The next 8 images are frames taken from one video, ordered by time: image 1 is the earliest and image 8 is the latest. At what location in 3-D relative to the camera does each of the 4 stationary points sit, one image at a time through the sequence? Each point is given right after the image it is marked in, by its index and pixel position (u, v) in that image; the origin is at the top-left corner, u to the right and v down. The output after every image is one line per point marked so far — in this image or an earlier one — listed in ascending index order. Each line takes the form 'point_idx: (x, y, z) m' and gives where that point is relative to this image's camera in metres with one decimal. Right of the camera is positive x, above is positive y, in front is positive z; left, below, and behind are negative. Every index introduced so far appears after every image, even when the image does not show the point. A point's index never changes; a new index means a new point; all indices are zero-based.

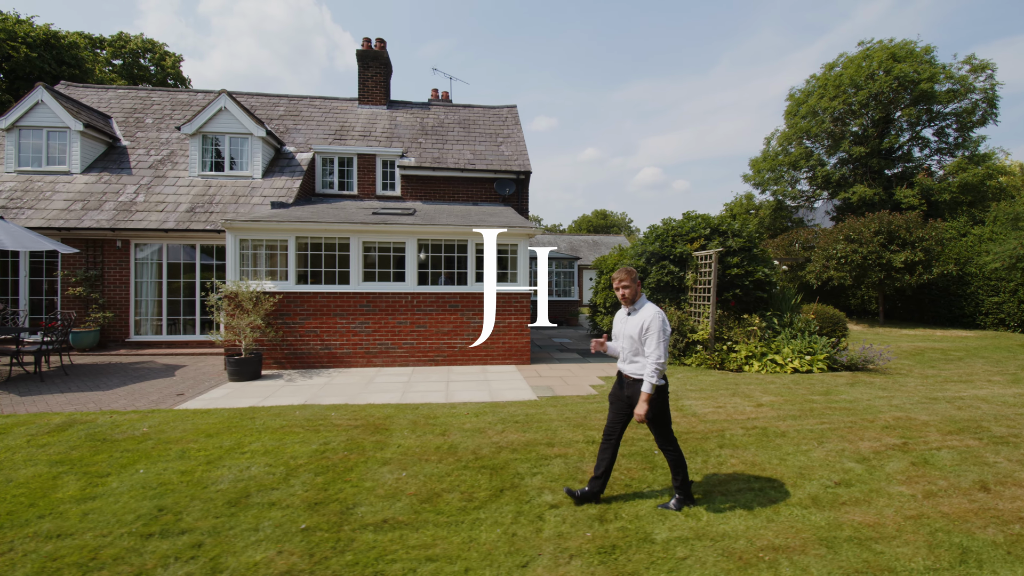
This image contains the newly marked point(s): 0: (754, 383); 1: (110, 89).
0: (+3.8, -1.5, +7.5) m
1: (-12.0, +6.0, +14.5) m
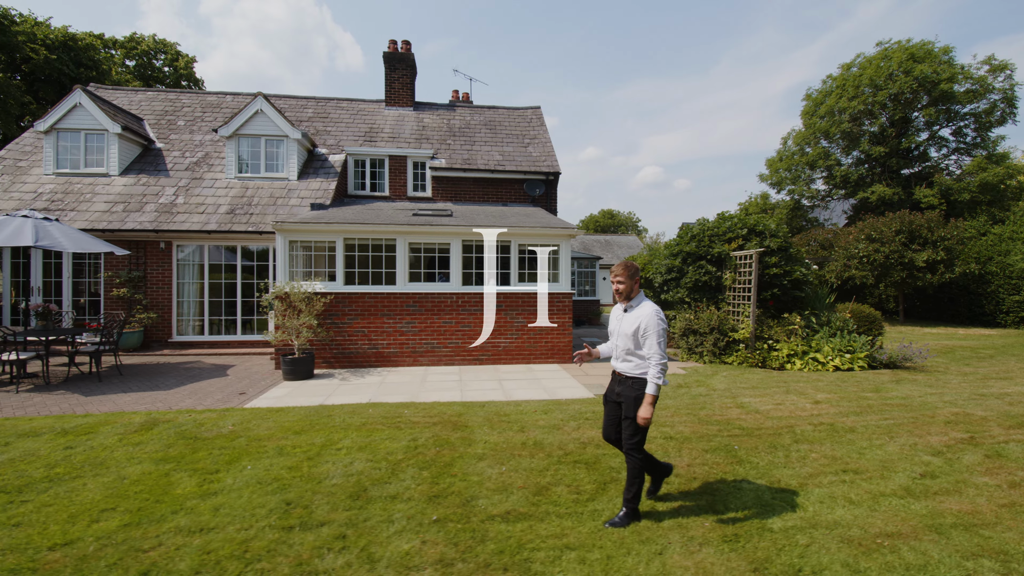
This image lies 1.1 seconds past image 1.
0: (+4.6, -1.5, +7.6) m
1: (-11.2, +5.9, +14.6) m
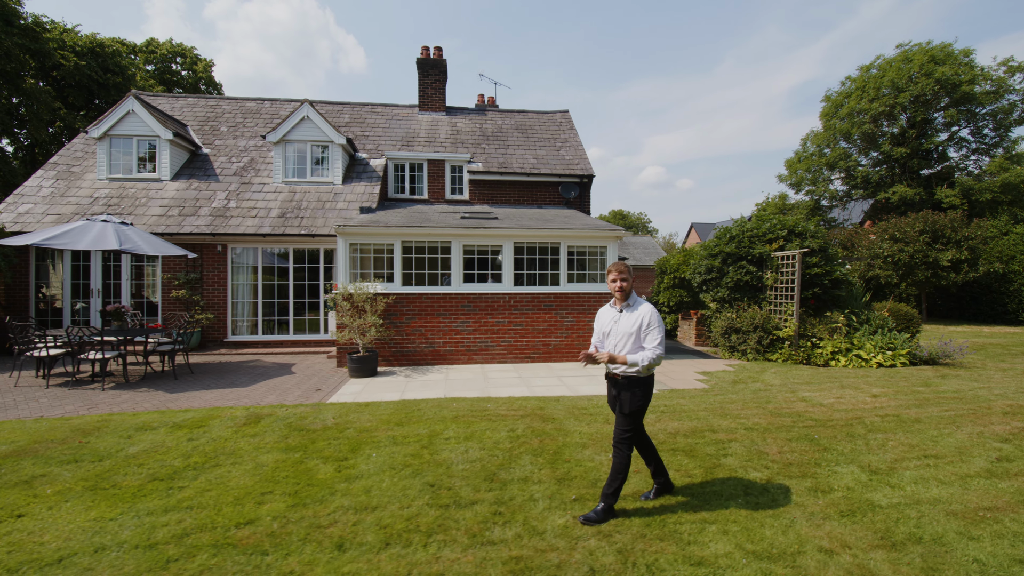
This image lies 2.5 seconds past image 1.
0: (+5.6, -1.4, +7.9) m
1: (-10.2, +5.9, +15.0) m
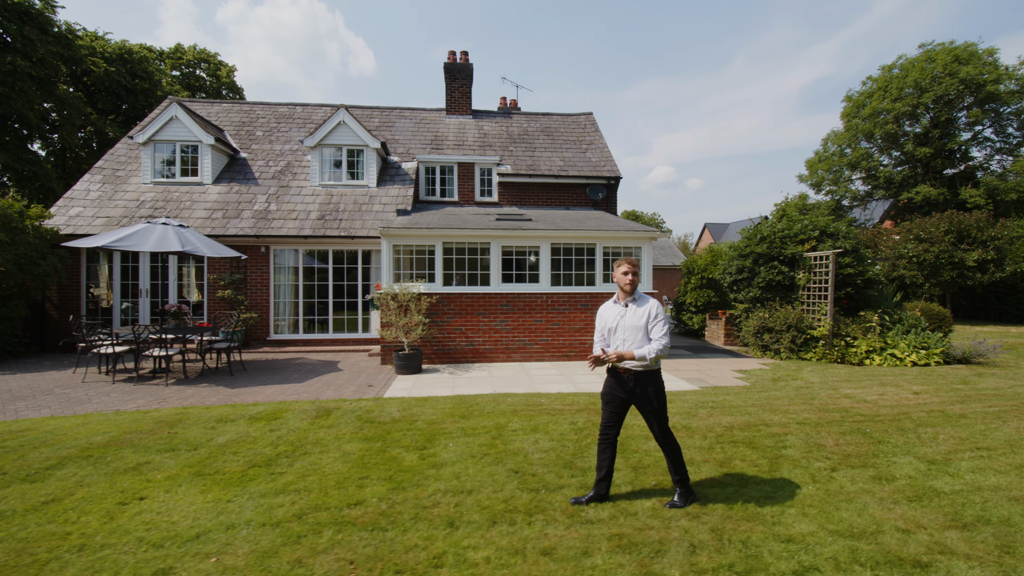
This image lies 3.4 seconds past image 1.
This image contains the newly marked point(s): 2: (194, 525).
0: (+6.3, -1.4, +8.1) m
1: (-9.3, +5.9, +15.4) m
2: (-2.2, -1.6, +3.4) m
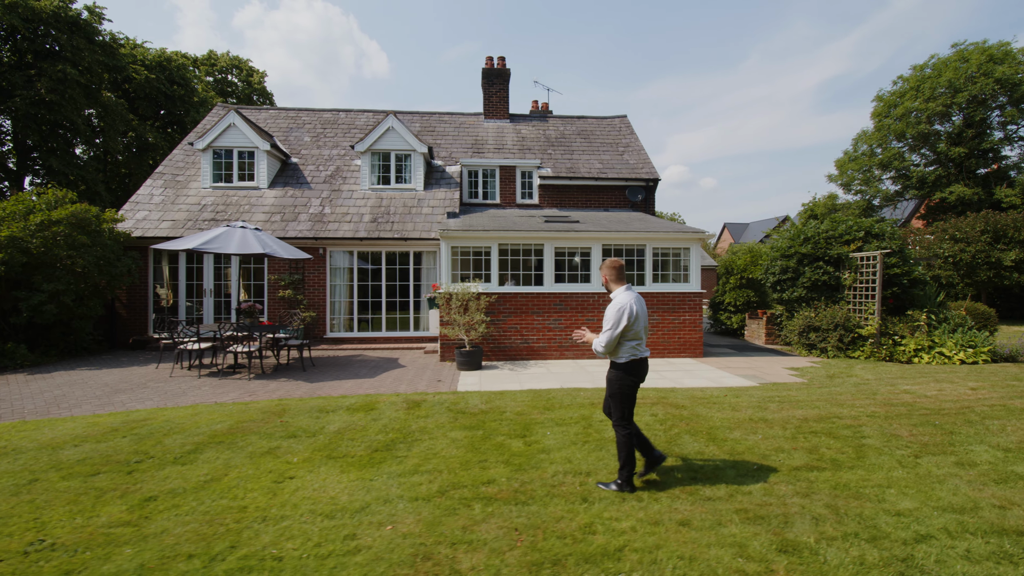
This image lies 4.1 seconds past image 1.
0: (+7.4, -1.4, +8.3) m
1: (-8.1, +5.8, +16.0) m
2: (-1.2, -1.6, +3.8) m
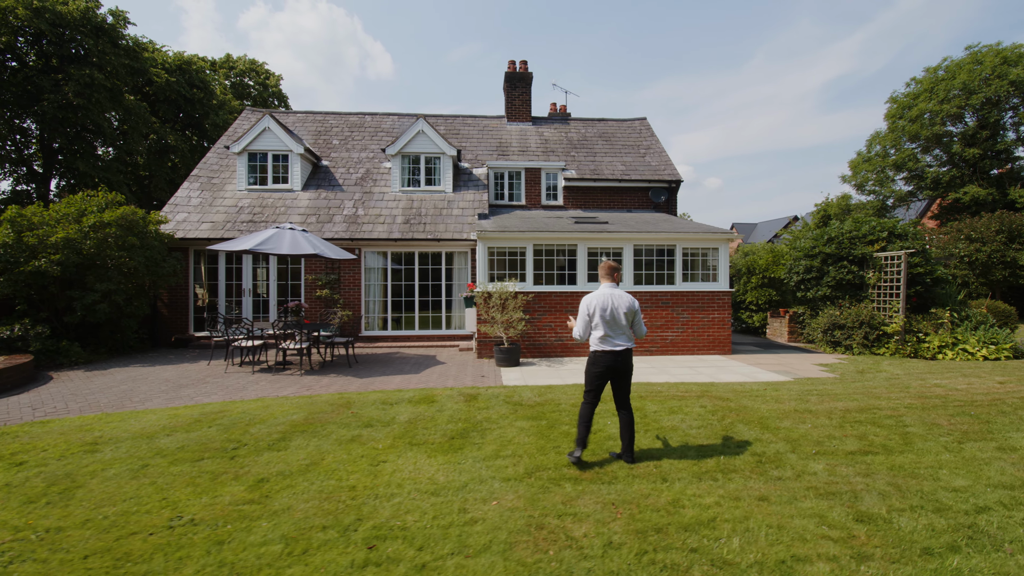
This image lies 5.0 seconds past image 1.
0: (+8.1, -1.4, +8.6) m
1: (-7.4, +5.9, +16.3) m
2: (-0.5, -1.6, +4.1) m
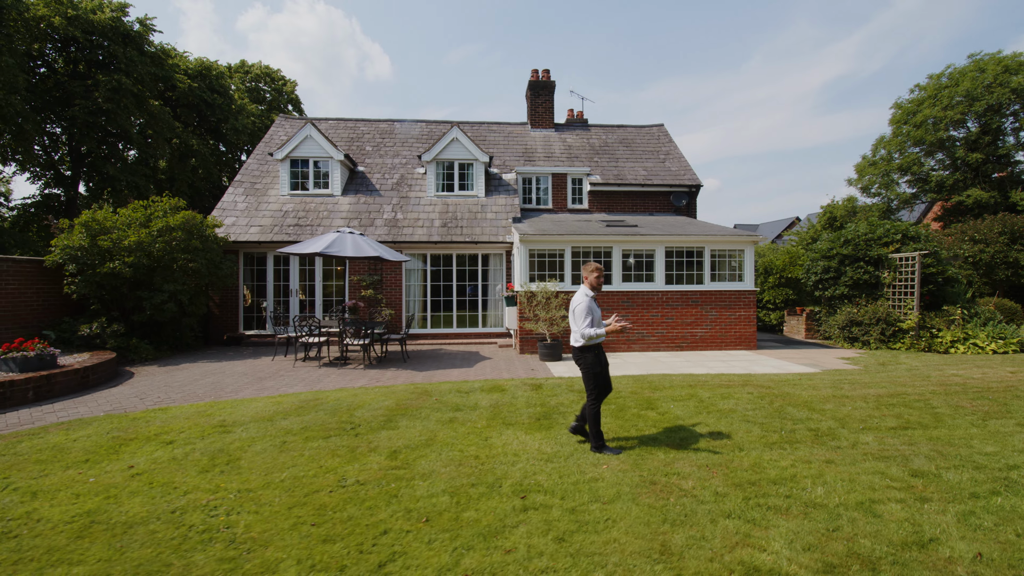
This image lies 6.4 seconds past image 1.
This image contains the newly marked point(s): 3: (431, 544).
0: (+9.0, -1.4, +9.4) m
1: (-6.5, +5.8, +17.0) m
2: (+0.4, -1.6, +4.8) m
3: (-0.5, -1.7, +3.2) m
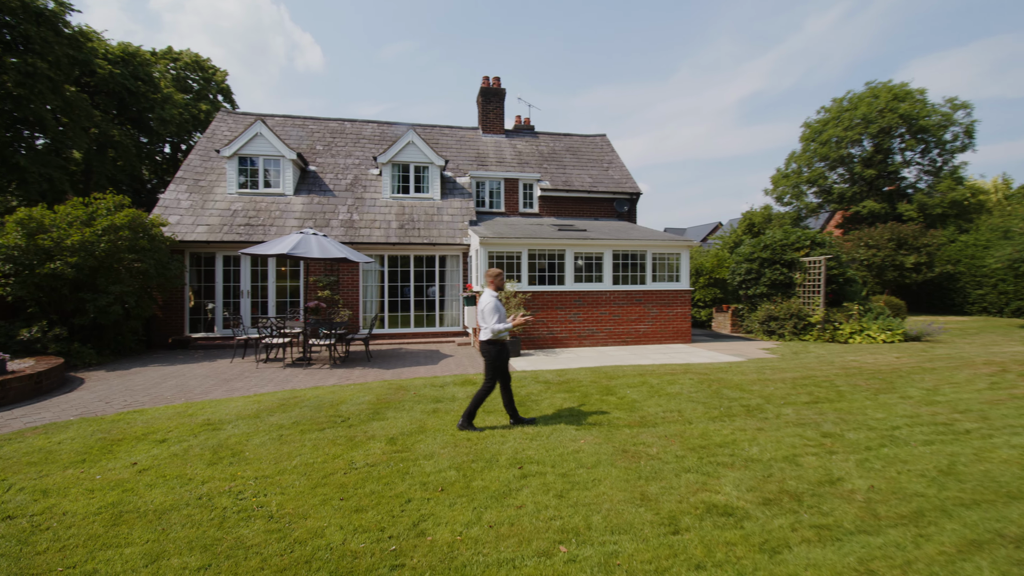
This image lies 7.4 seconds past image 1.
0: (+8.2, -1.4, +11.1) m
1: (-8.2, +5.8, +16.7) m
2: (+0.3, -1.6, +5.5) m
3: (-0.5, -1.7, +3.7) m
